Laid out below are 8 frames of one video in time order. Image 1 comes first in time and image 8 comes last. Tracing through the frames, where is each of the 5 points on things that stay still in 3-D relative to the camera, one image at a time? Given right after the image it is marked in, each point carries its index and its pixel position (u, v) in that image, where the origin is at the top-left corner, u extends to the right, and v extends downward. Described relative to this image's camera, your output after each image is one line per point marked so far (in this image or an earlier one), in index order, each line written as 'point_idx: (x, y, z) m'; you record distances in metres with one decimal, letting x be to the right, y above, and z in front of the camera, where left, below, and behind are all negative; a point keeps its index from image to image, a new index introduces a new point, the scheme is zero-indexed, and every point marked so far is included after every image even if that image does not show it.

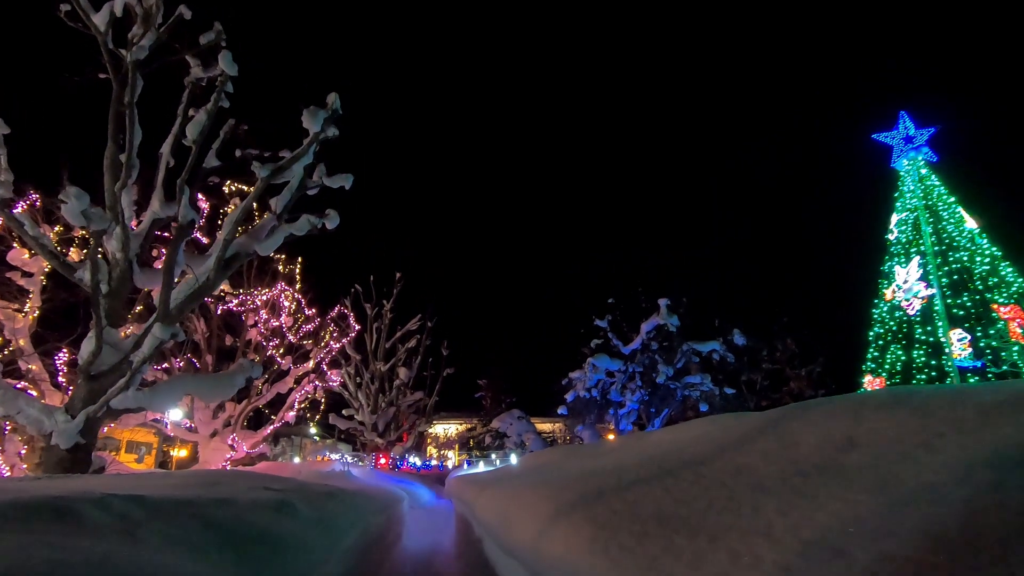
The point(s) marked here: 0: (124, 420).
0: (-7.6, -2.6, +13.3) m
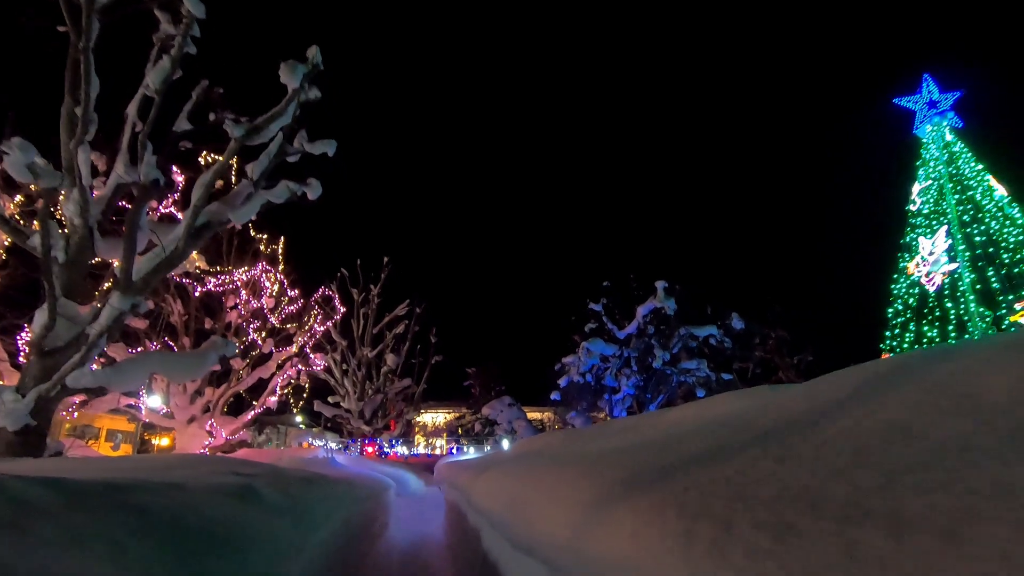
0: (-7.7, -2.2, +12.7) m
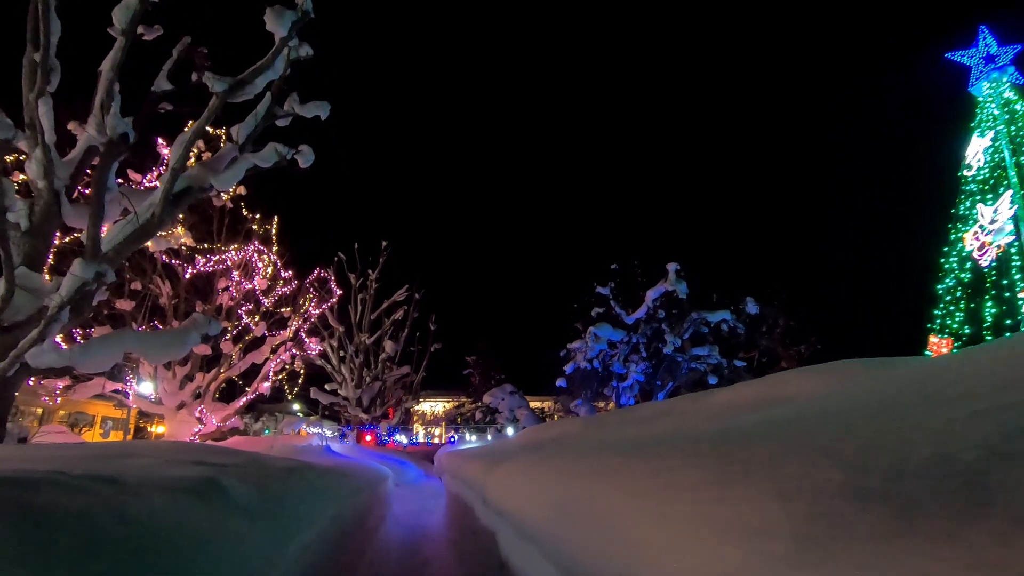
0: (-7.7, -1.8, +12.1) m
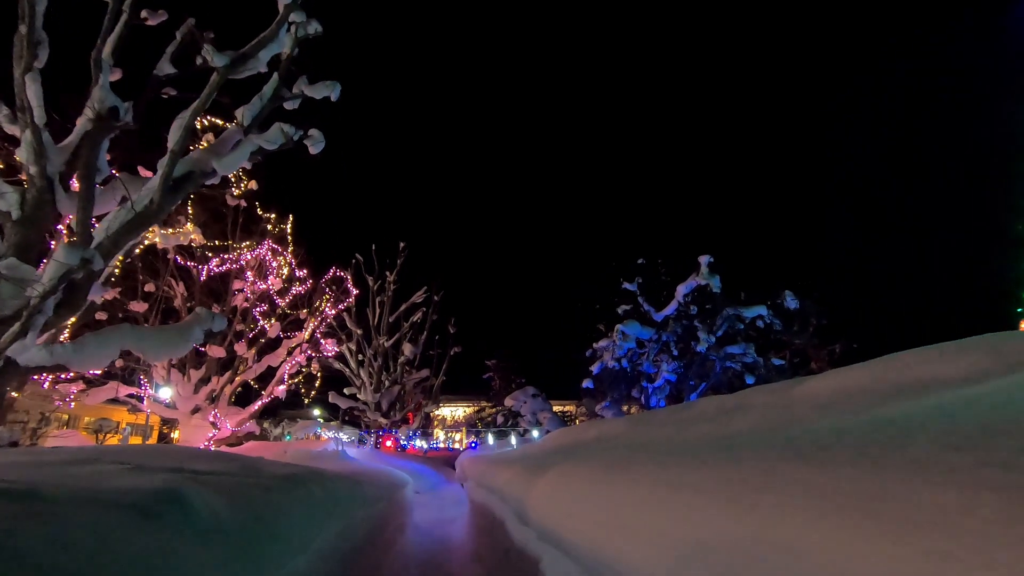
0: (-7.3, -1.8, +11.8) m
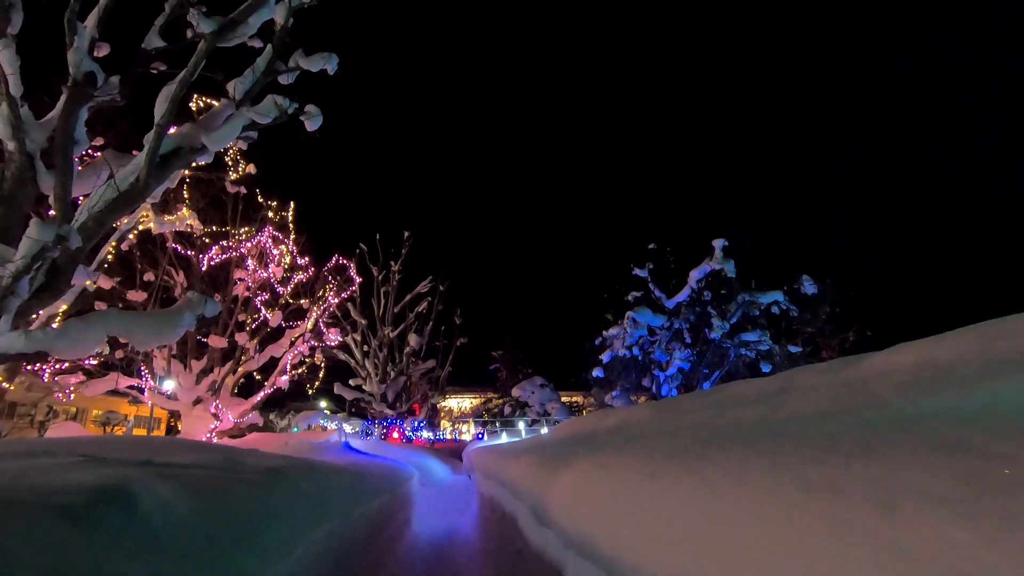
0: (-7.1, -1.7, +11.5) m
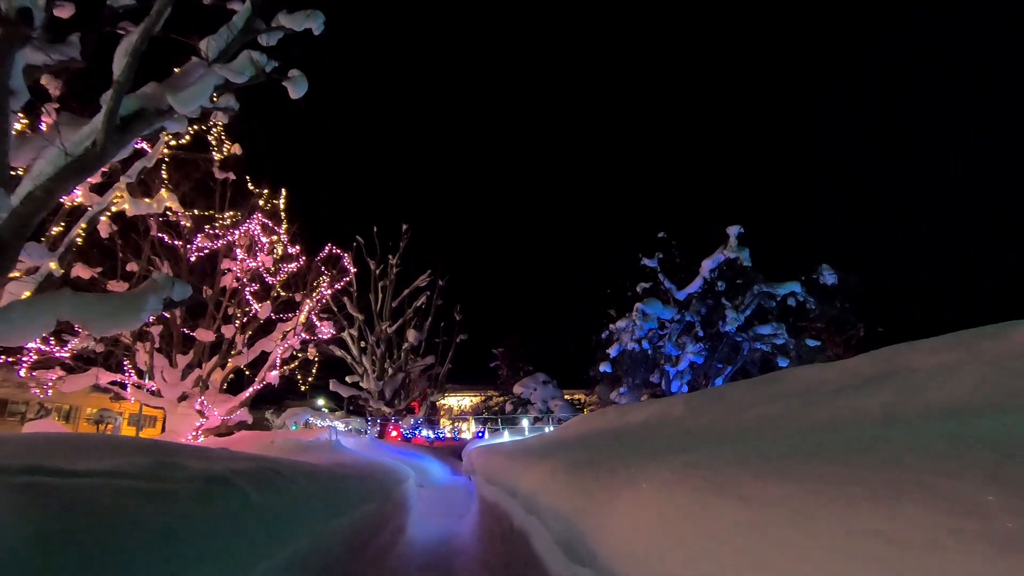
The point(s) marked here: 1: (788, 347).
0: (-7.1, -1.5, +10.9) m
1: (+5.1, -1.1, +12.6) m
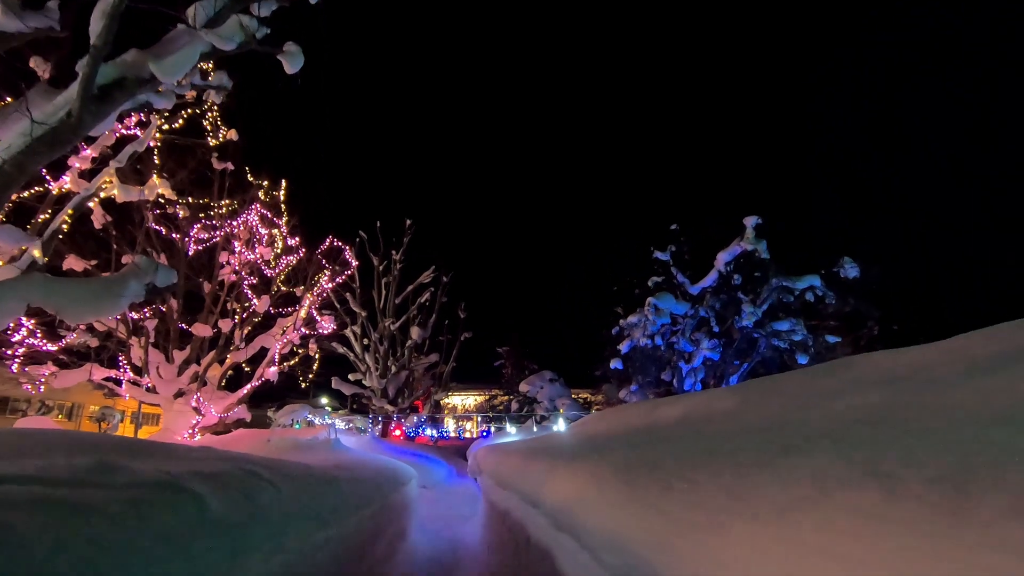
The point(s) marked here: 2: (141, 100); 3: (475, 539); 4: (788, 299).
0: (-7.0, -1.4, +10.6) m
1: (+5.2, -1.0, +12.2) m
2: (-2.7, +1.4, +5.0) m
3: (-0.3, -2.2, +6.2) m
4: (+4.8, -0.2, +11.9) m
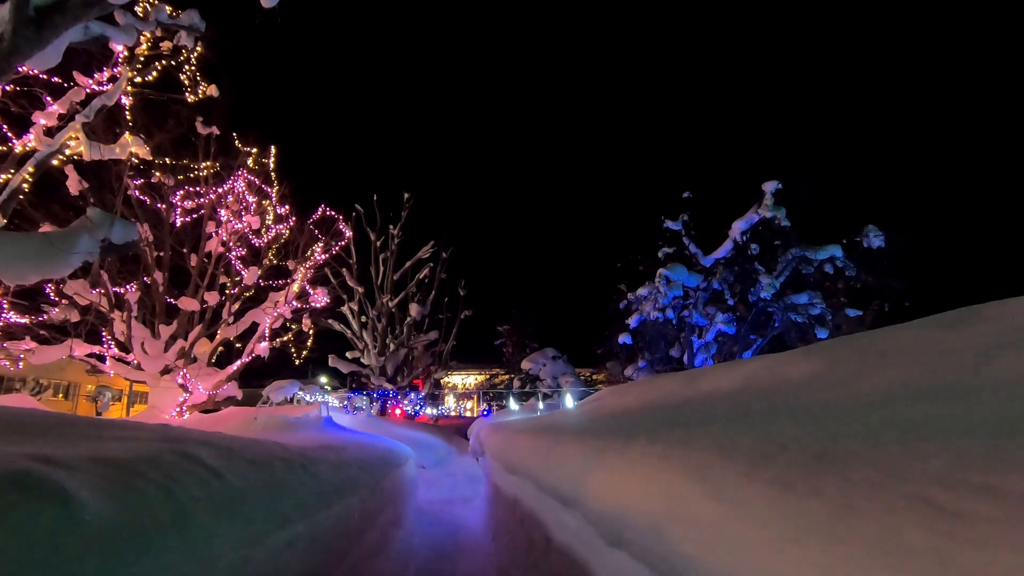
0: (-6.9, -0.9, +10.0) m
1: (+5.2, -0.5, +11.6) m
2: (-2.7, +1.6, +4.4) m
3: (-0.3, -1.9, +5.7) m
4: (+4.8, +0.2, +11.3) m
